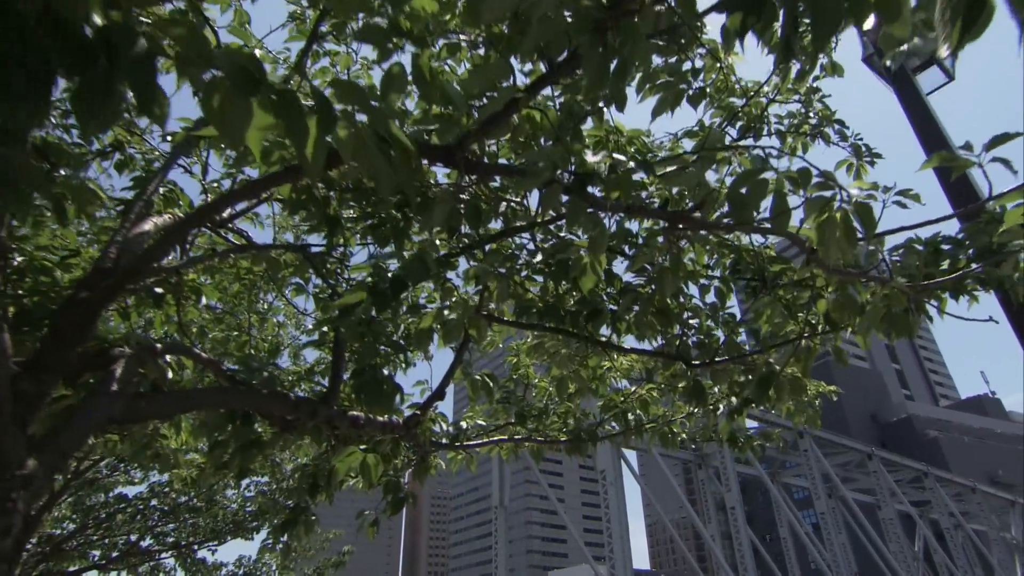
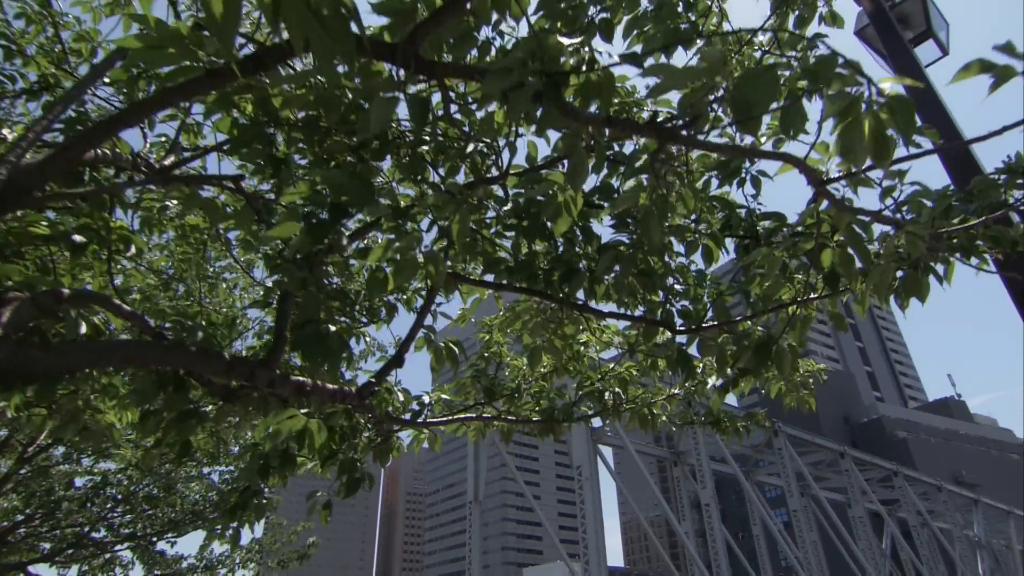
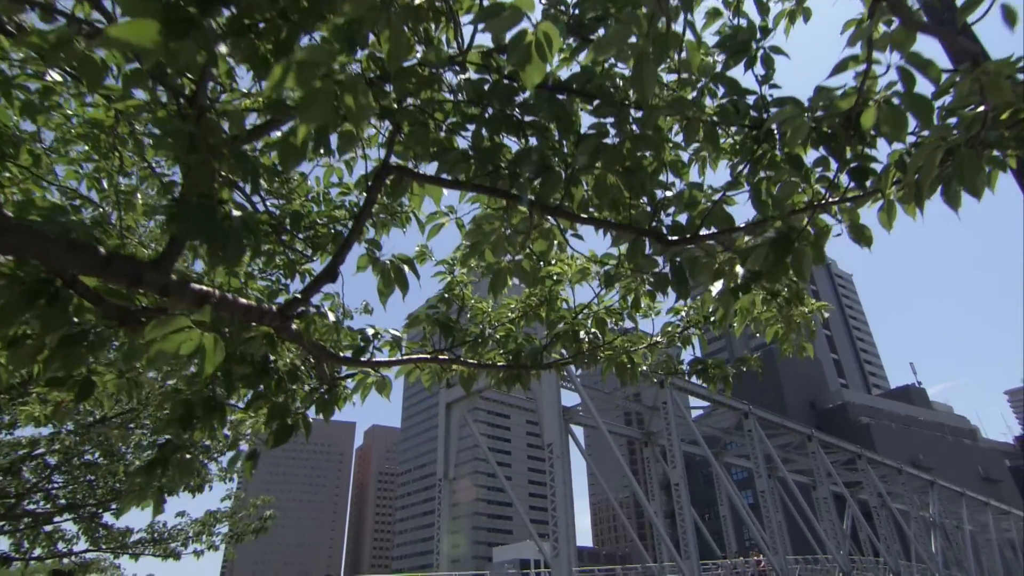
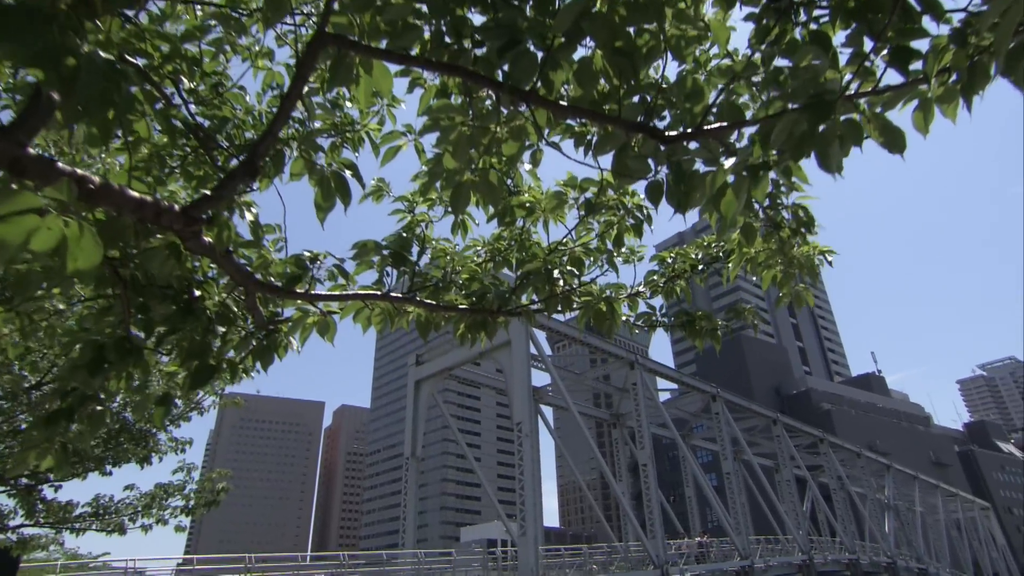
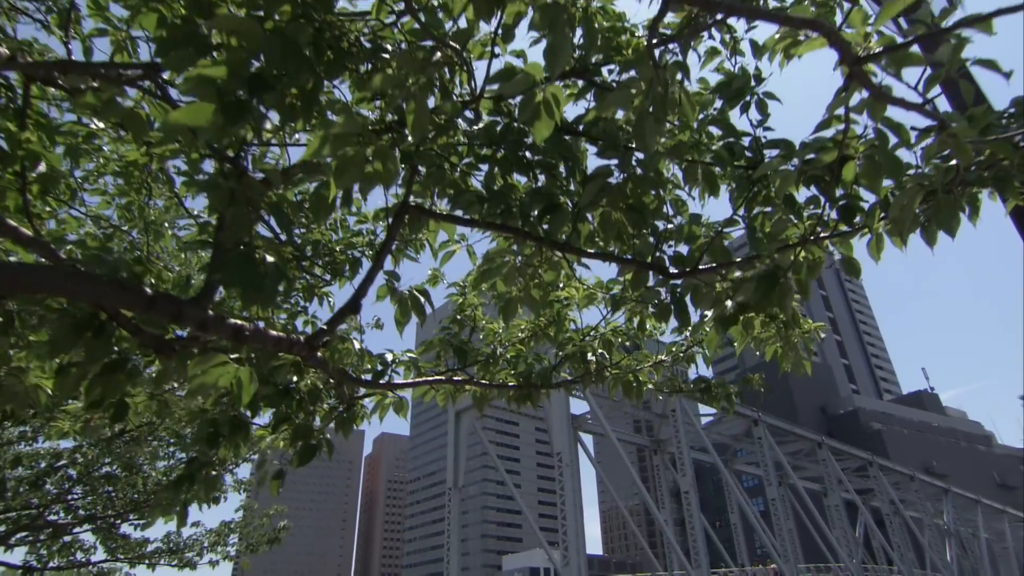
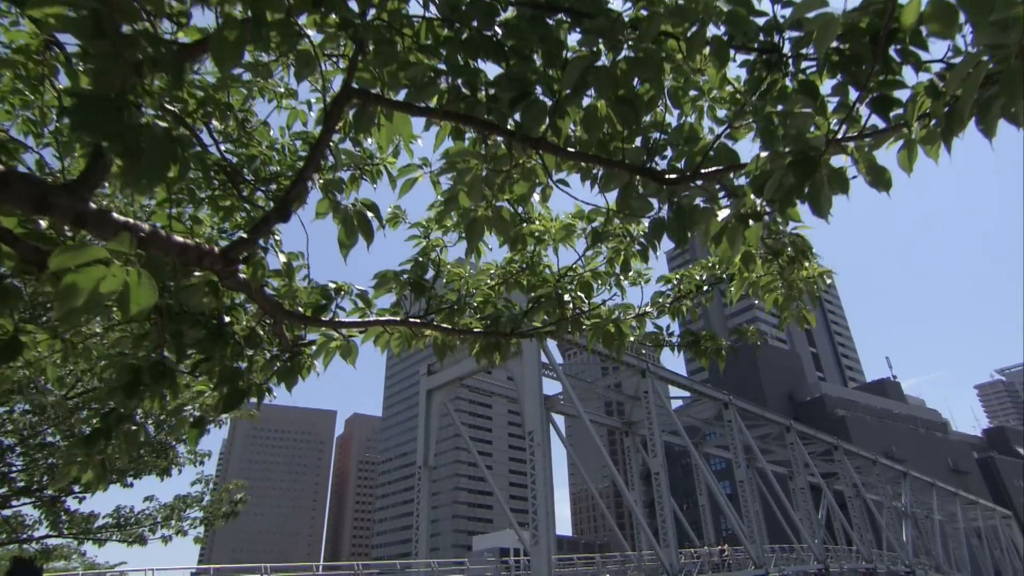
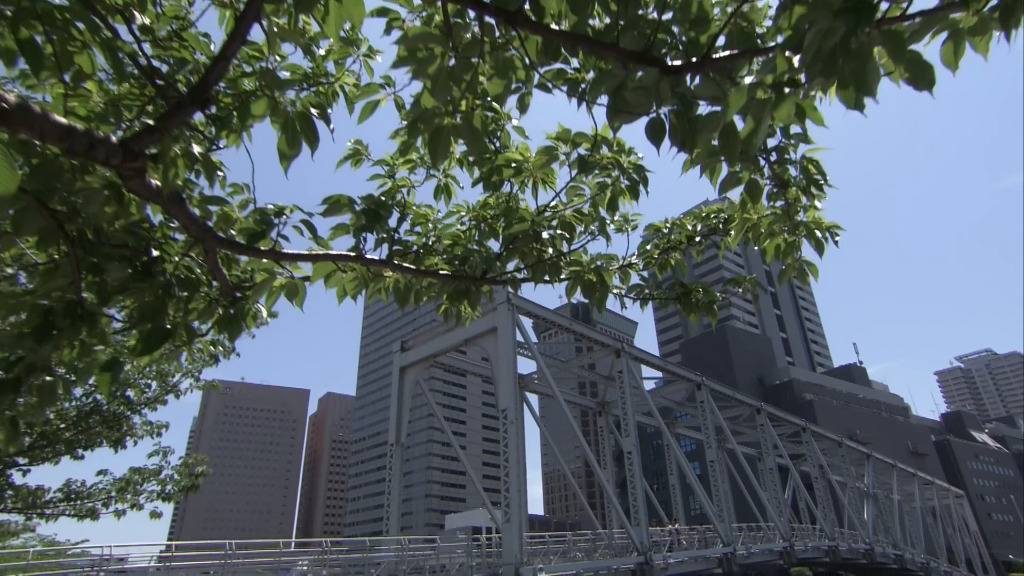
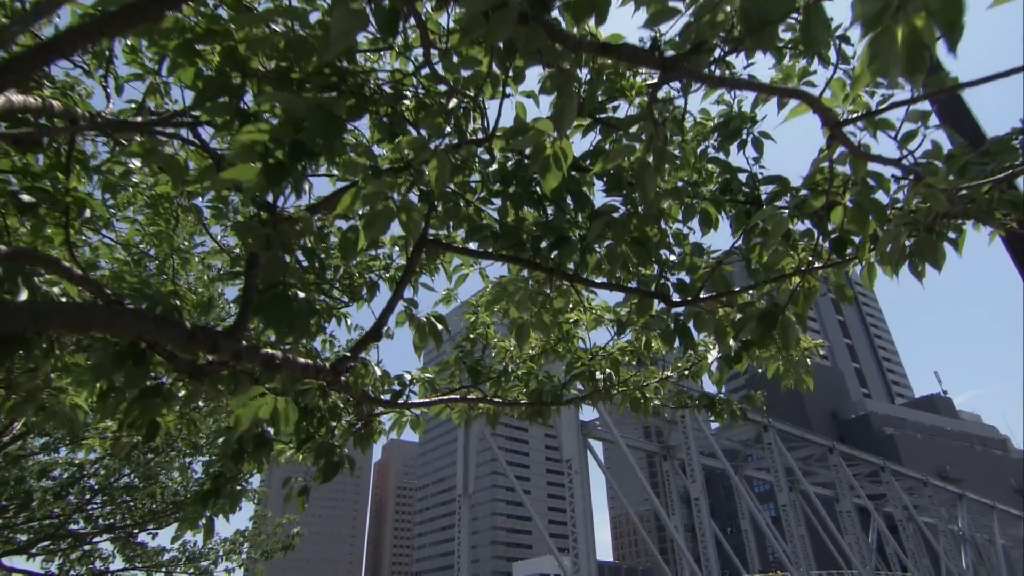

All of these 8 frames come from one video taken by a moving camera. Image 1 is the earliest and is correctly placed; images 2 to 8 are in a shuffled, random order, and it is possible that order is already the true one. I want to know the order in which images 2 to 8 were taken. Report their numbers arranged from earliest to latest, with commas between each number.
2, 8, 5, 3, 6, 4, 7
